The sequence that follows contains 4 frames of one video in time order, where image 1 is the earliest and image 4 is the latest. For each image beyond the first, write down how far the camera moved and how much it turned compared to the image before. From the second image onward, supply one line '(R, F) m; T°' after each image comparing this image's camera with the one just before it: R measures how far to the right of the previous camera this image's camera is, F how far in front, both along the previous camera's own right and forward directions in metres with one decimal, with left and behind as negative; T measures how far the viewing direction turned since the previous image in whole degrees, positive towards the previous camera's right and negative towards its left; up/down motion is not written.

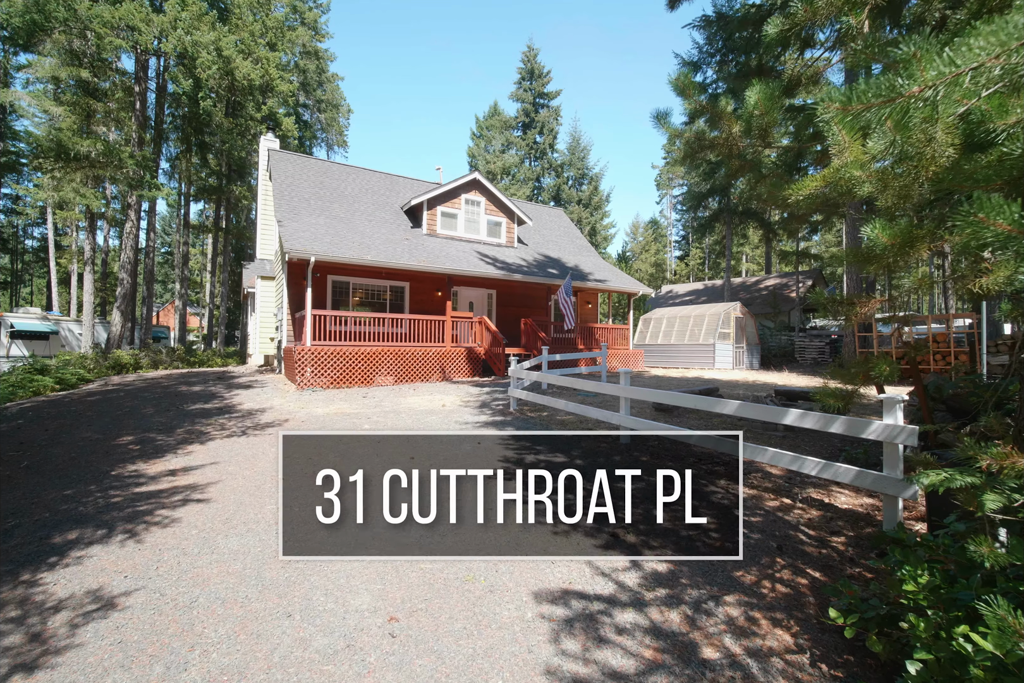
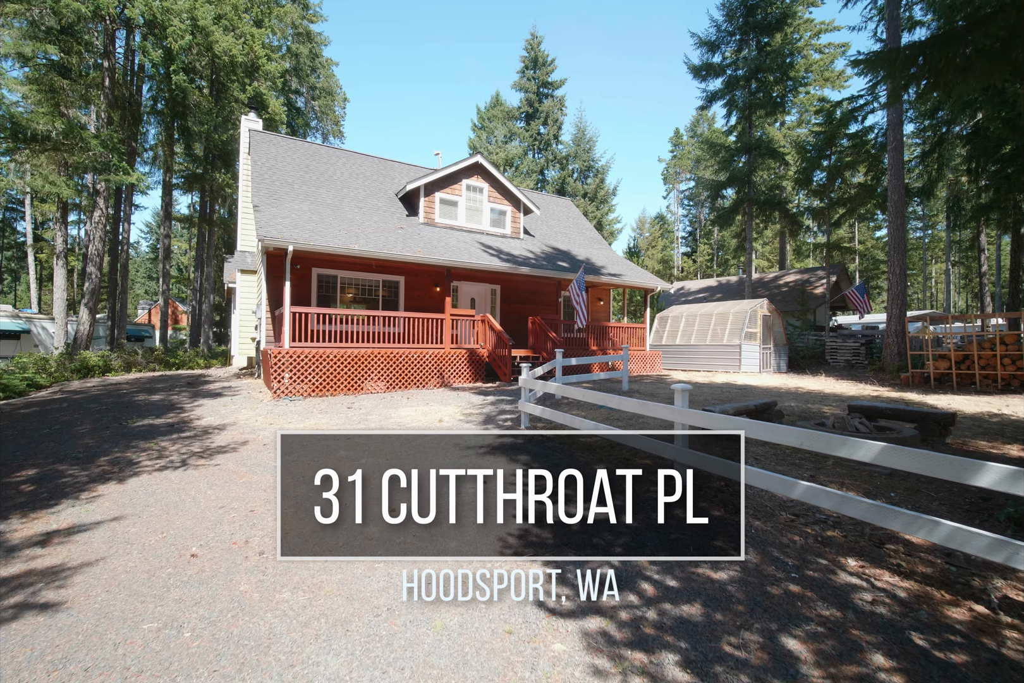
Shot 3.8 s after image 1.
(-0.2, +1.6) m; 0°
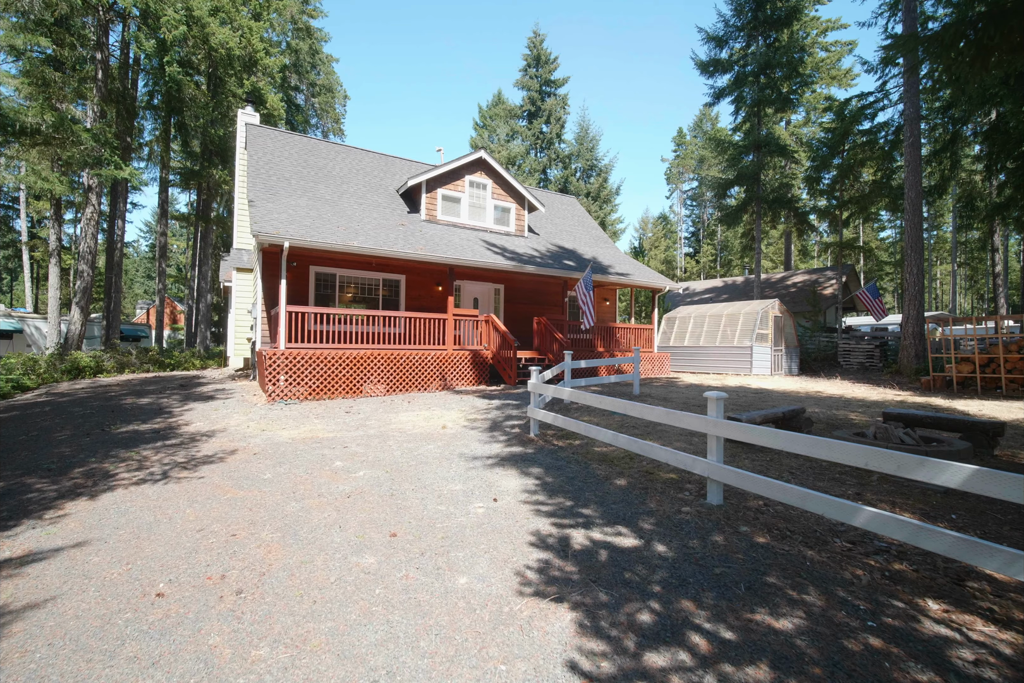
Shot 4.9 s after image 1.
(-0.1, +0.5) m; 0°
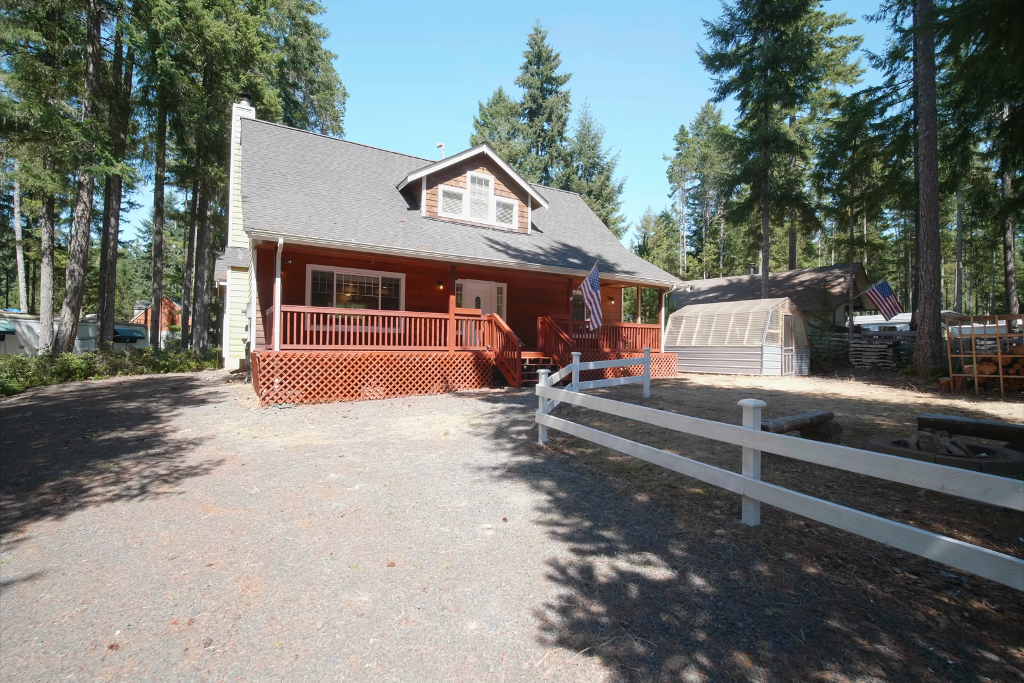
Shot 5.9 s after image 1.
(-0.1, +0.4) m; 0°
